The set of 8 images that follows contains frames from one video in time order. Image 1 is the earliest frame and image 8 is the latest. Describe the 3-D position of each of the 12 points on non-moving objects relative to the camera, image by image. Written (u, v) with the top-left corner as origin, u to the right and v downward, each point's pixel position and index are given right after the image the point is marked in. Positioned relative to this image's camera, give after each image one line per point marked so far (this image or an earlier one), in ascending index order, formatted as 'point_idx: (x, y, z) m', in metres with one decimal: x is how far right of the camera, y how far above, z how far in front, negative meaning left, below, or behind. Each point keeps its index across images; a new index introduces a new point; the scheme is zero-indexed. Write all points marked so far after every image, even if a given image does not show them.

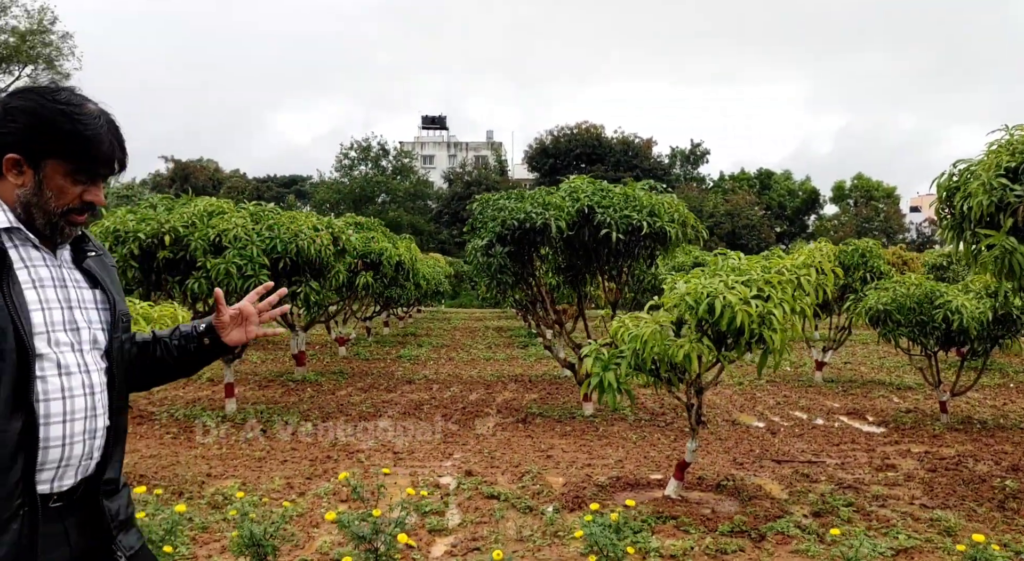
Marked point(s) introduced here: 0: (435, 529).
0: (-0.5, -1.5, +4.4) m
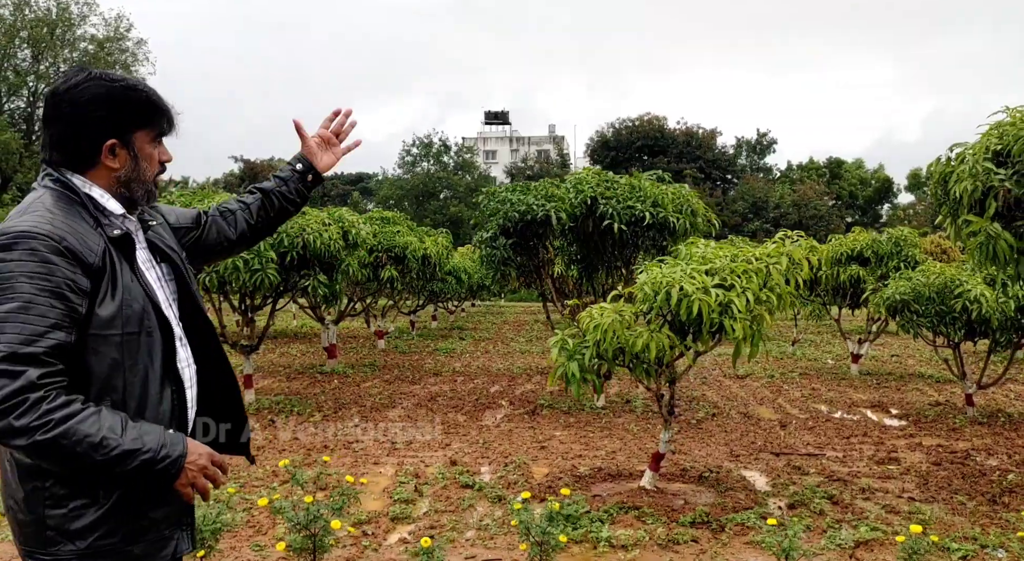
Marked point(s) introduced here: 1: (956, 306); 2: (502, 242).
0: (-0.7, -1.4, +4.5) m
1: (+4.5, -0.3, +7.7) m
2: (-0.1, +0.4, +8.3) m
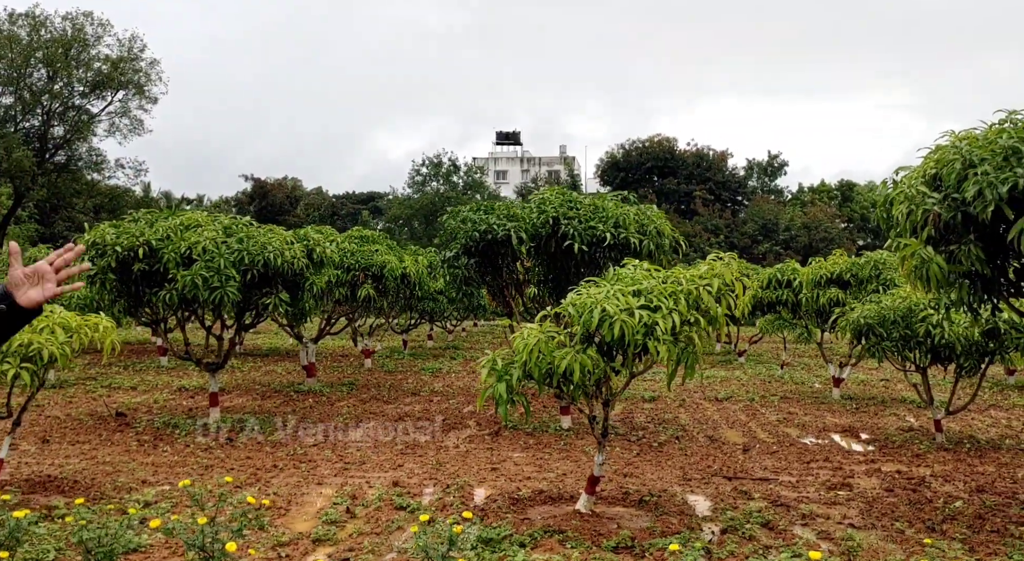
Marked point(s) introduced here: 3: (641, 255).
0: (-1.1, -1.5, +4.5) m
1: (+4.1, -0.5, +7.6) m
2: (-0.5, +0.2, +8.3) m
3: (+1.3, +0.3, +7.8) m
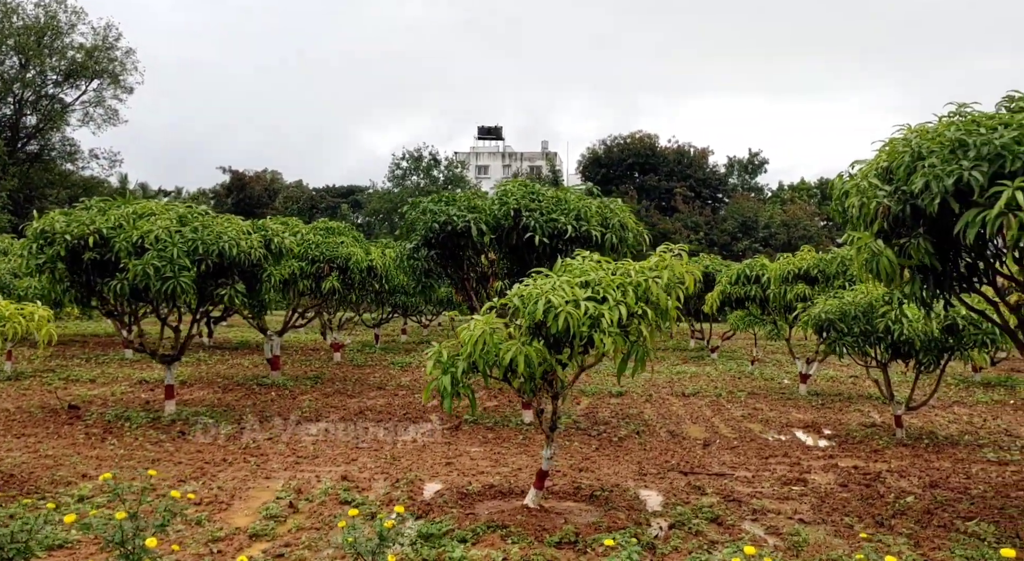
0: (-1.5, -1.5, +4.3) m
1: (+3.7, -0.5, +7.6) m
2: (-1.0, +0.3, +8.1) m
3: (+0.9, +0.3, +7.8) m
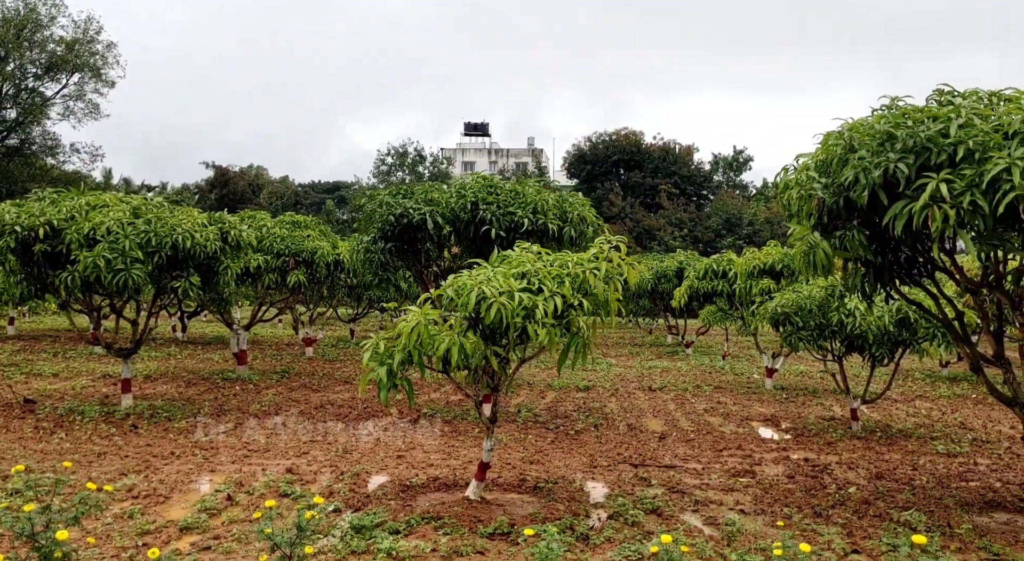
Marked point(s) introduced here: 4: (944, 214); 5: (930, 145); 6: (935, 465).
0: (-1.9, -1.4, +4.3) m
1: (+3.3, -0.4, +7.7) m
2: (-1.4, +0.4, +8.1) m
3: (+0.5, +0.4, +7.8) m
4: (+2.2, +0.3, +3.8) m
5: (+2.2, +0.7, +4.0) m
6: (+3.8, -1.6, +6.7) m
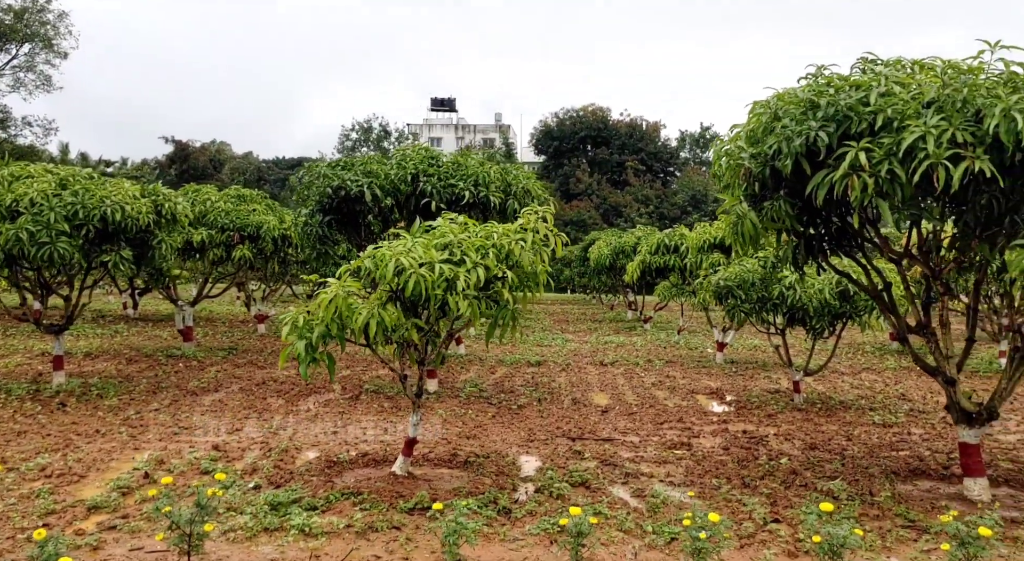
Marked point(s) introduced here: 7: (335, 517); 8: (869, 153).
0: (-2.3, -1.2, +4.1) m
1: (+2.7, -0.1, +7.7) m
2: (-2.0, +0.6, +7.9) m
3: (-0.1, +0.7, +7.7) m
4: (+1.8, +0.5, +3.8) m
5: (+1.8, +0.9, +3.9) m
6: (+3.2, -1.4, +6.8) m
7: (-0.9, -1.2, +4.0) m
8: (+1.8, +0.7, +3.9) m
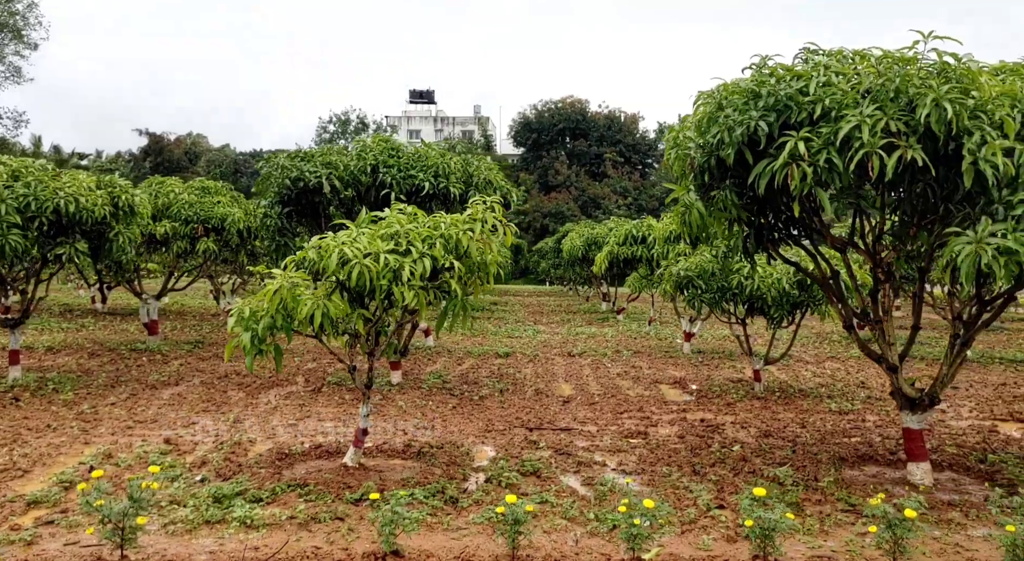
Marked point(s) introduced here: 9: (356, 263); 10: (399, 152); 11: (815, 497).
0: (-2.6, -1.2, +4.1) m
1: (+2.3, 0.0, +7.8) m
2: (-2.4, +0.7, +7.8) m
3: (-0.5, +0.8, +7.6) m
4: (+1.5, +0.5, +3.8) m
5: (+1.5, +0.9, +4.0) m
6: (+2.8, -1.3, +6.9) m
7: (-1.2, -1.2, +4.0) m
8: (+1.5, +0.7, +3.9) m
9: (-0.8, +0.1, +4.1) m
10: (-1.1, +1.3, +7.7) m
11: (+1.7, -1.2, +4.3) m
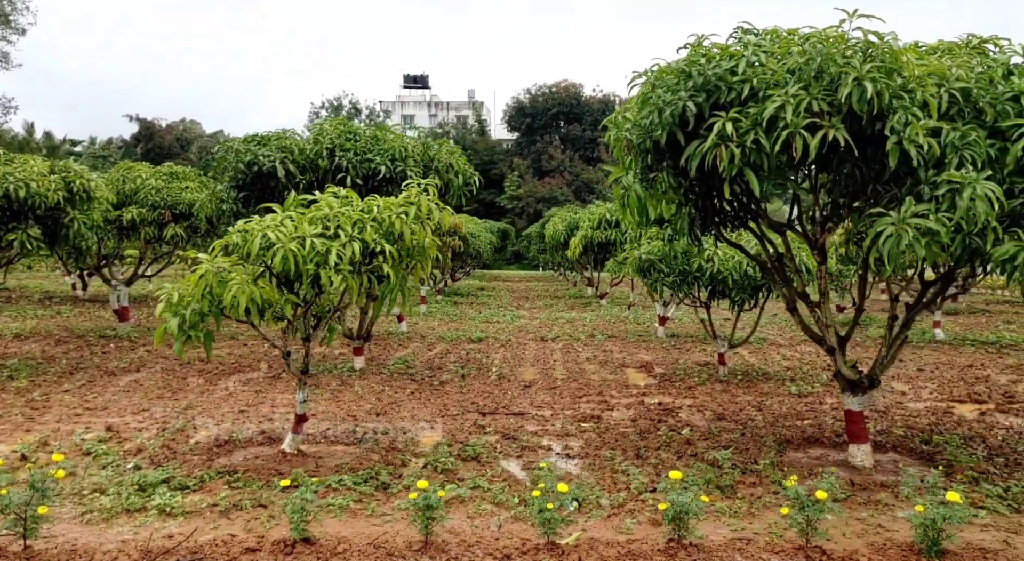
0: (-3.0, -1.1, +4.0) m
1: (+1.9, +0.2, +7.8) m
2: (-2.8, +0.9, +7.8) m
3: (-0.9, +0.9, +7.6) m
4: (+1.1, +0.6, +3.8) m
5: (+1.1, +1.0, +3.9) m
6: (+2.4, -1.1, +6.9) m
7: (-1.6, -1.1, +3.9) m
8: (+1.1, +0.8, +3.8) m
9: (-1.2, +0.2, +4.0) m
10: (-1.6, +1.5, +7.6) m
11: (+1.4, -1.1, +4.3) m
